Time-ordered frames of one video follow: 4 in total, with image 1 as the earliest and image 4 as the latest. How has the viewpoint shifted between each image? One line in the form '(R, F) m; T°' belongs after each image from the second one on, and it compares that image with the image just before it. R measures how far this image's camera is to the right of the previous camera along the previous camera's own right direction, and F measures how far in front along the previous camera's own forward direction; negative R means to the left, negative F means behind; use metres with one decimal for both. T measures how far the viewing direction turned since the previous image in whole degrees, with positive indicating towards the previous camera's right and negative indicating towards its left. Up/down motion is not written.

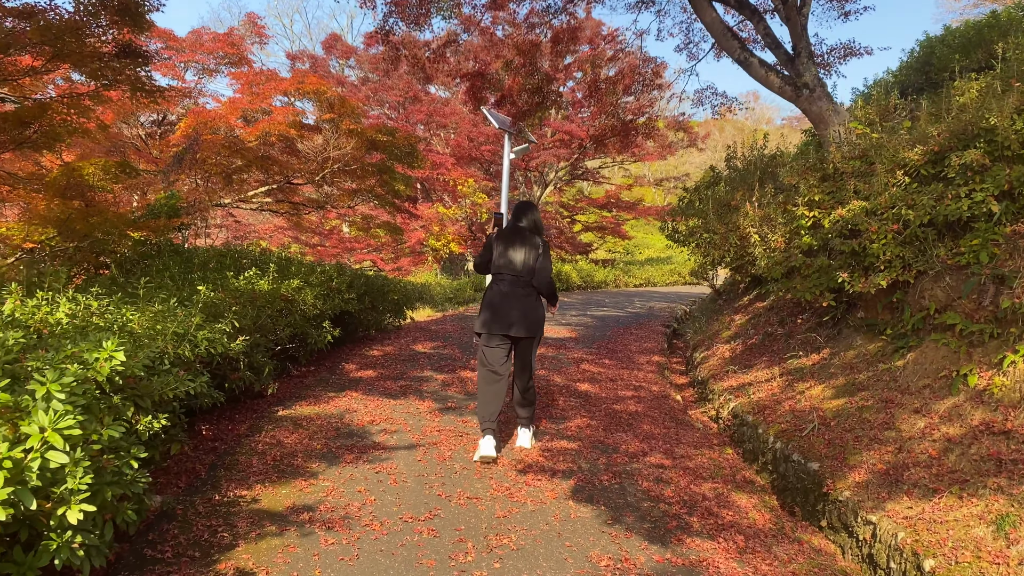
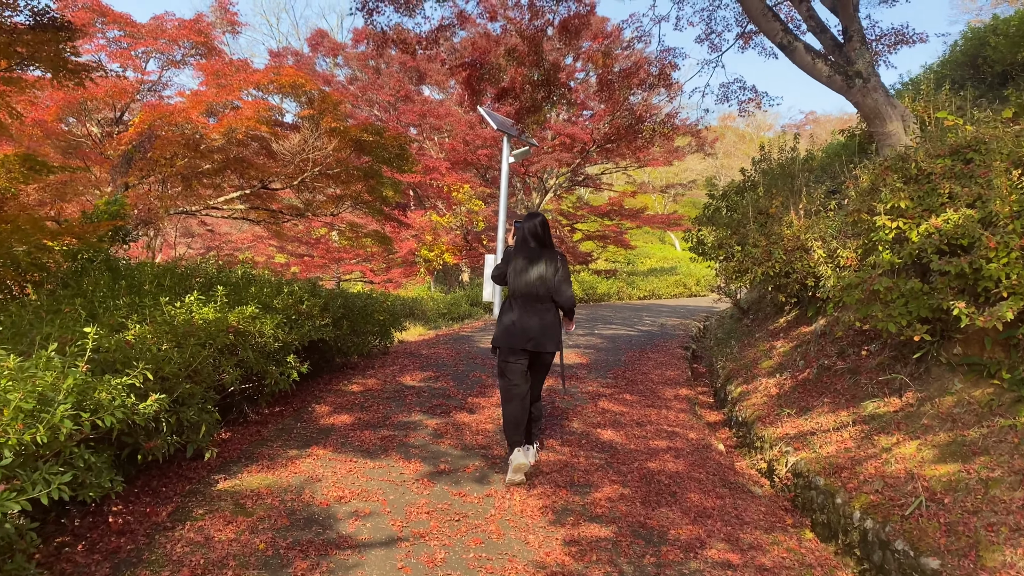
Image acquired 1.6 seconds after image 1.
(-0.1, +0.8) m; 0°
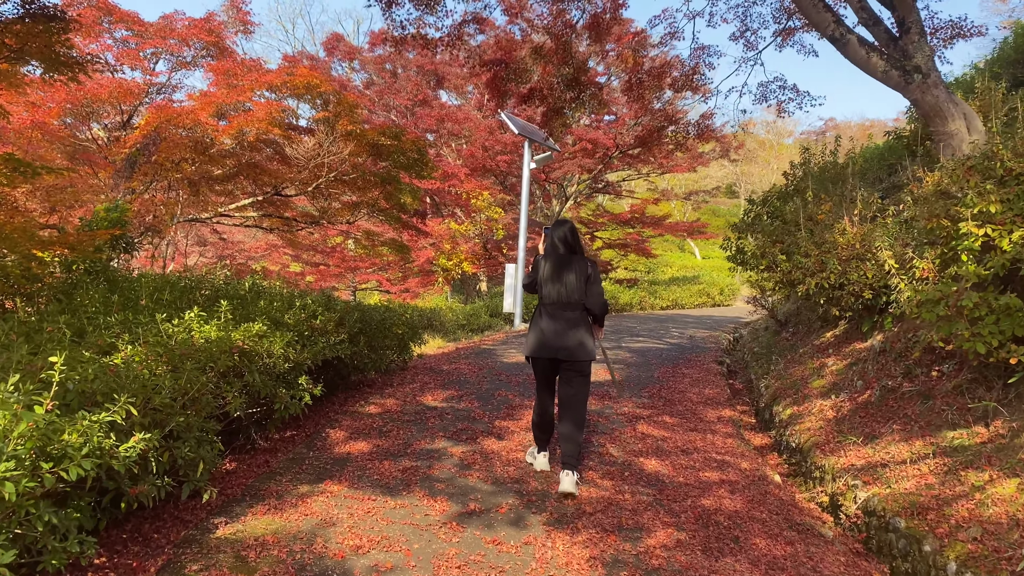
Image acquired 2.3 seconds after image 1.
(-0.1, +0.3) m; -1°
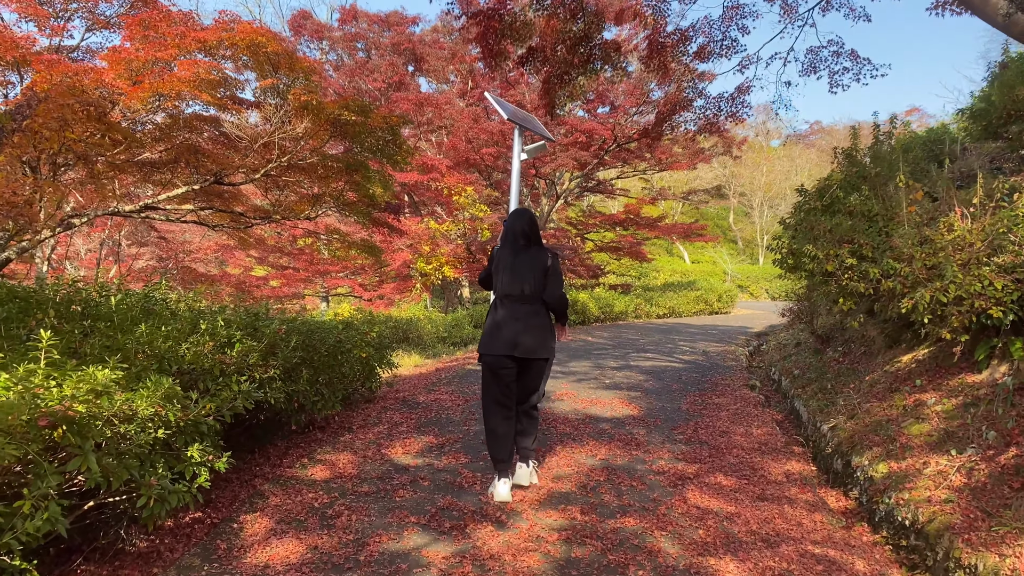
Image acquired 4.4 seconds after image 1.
(-0.1, +1.1) m; +1°
